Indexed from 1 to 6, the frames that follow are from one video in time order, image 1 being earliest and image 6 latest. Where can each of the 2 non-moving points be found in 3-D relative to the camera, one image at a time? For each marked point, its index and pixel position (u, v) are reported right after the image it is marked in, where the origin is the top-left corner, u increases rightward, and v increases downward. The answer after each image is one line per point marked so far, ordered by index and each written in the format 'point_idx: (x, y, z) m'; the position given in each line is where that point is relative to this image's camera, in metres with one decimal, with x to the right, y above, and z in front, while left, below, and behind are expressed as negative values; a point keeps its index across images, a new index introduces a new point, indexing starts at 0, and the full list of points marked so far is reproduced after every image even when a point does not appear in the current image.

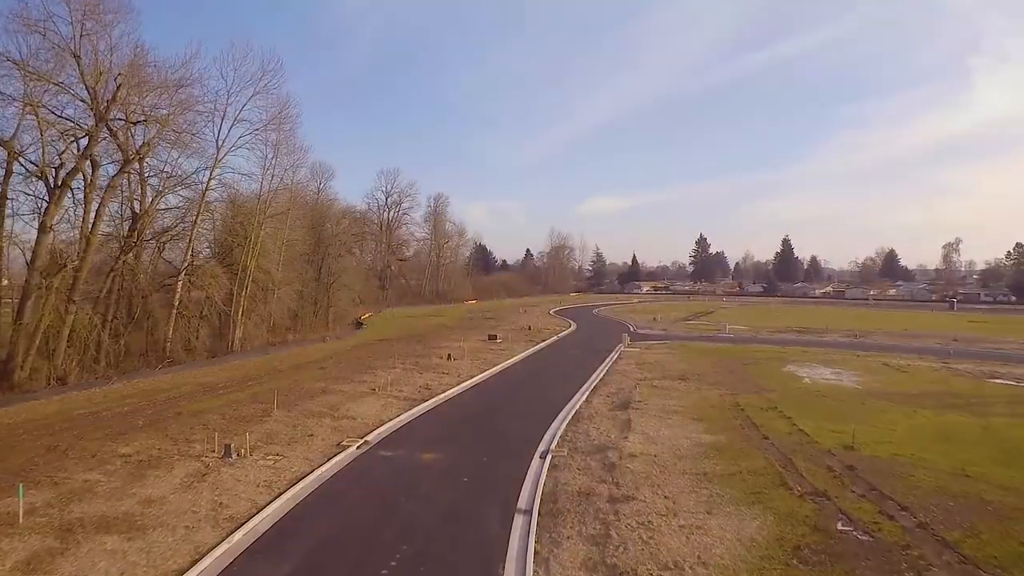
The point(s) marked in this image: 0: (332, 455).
0: (-3.3, -3.1, +13.8) m
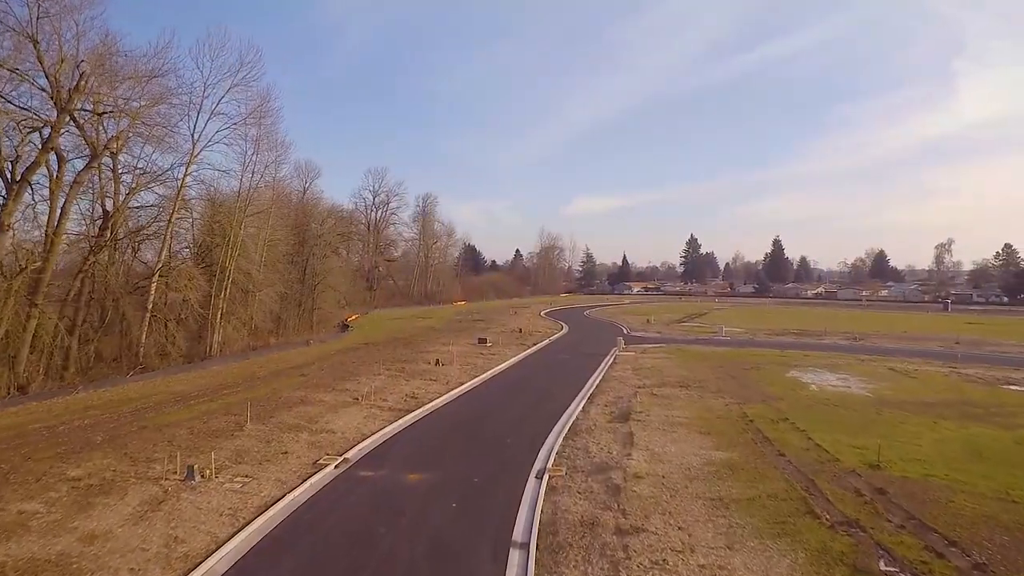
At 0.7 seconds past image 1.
0: (-3.4, -3.1, +12.5) m
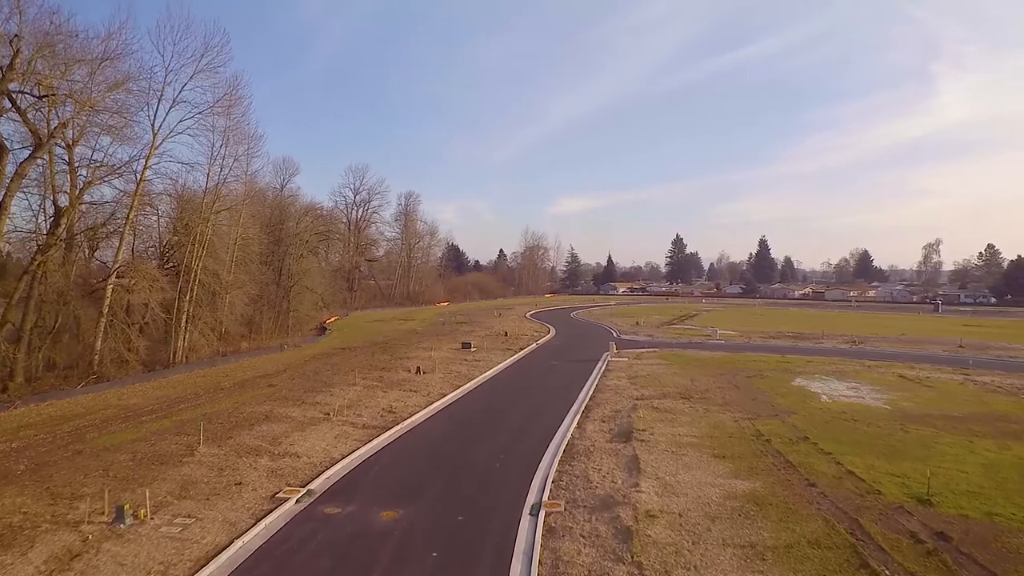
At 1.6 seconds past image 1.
0: (-3.6, -3.2, +10.7) m
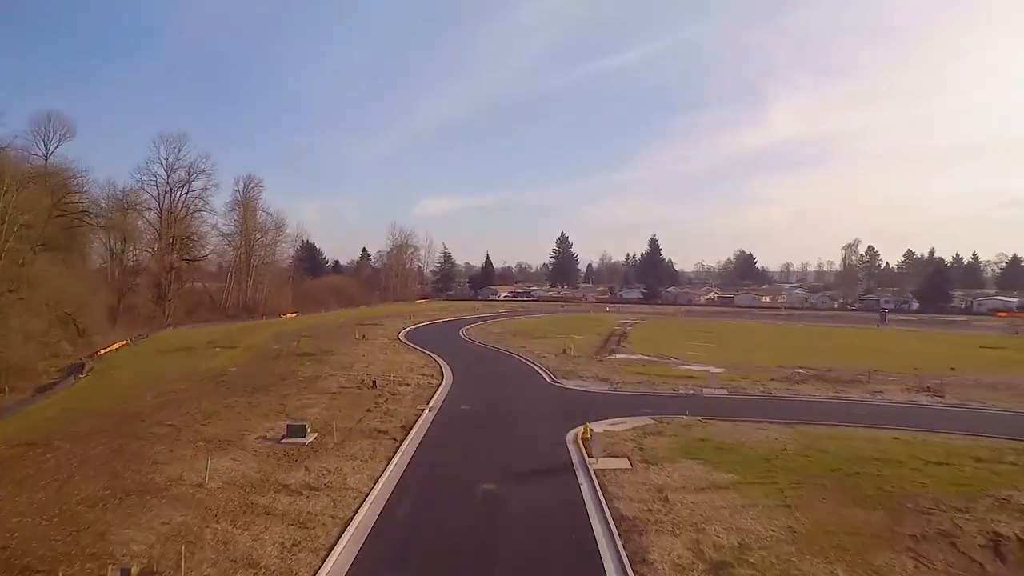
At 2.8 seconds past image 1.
0: (-2.3, -3.8, -5.5) m
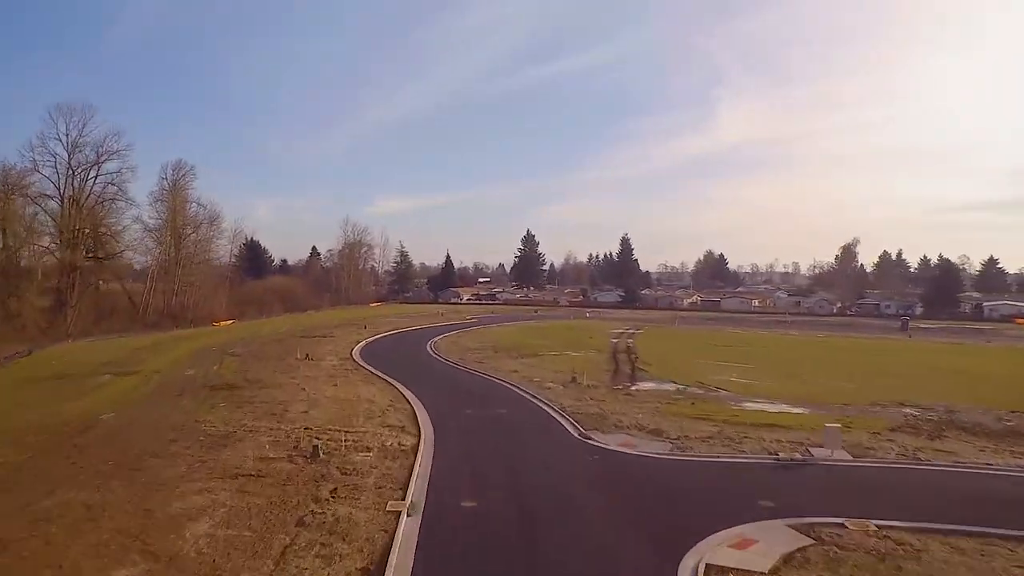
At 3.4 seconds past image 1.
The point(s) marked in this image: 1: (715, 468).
0: (-0.1, -4.1, -14.1) m
1: (+4.0, -3.5, +15.1) m
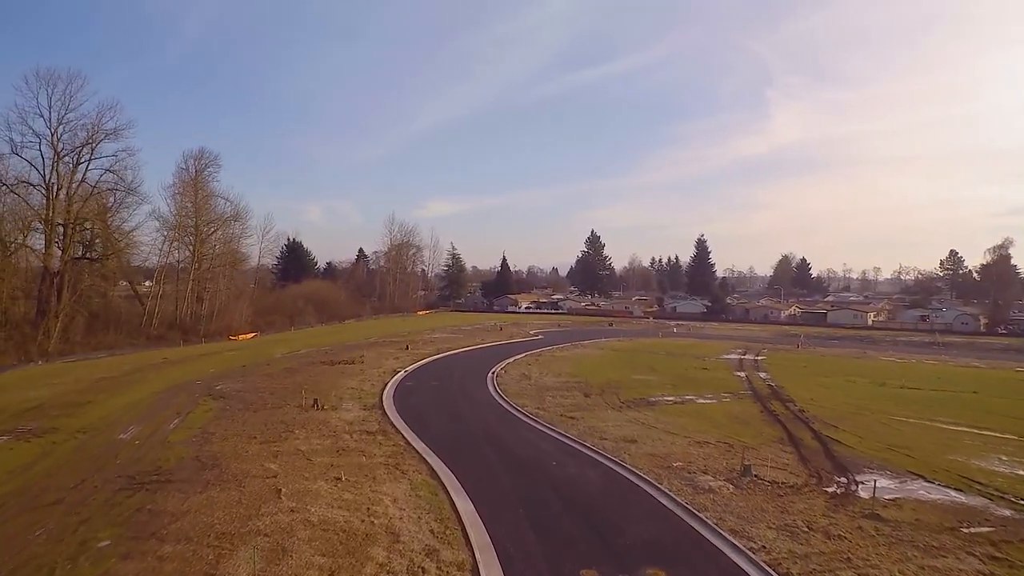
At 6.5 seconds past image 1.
0: (-0.1, -4.4, -25.1) m
1: (+5.9, -4.0, +3.7) m
